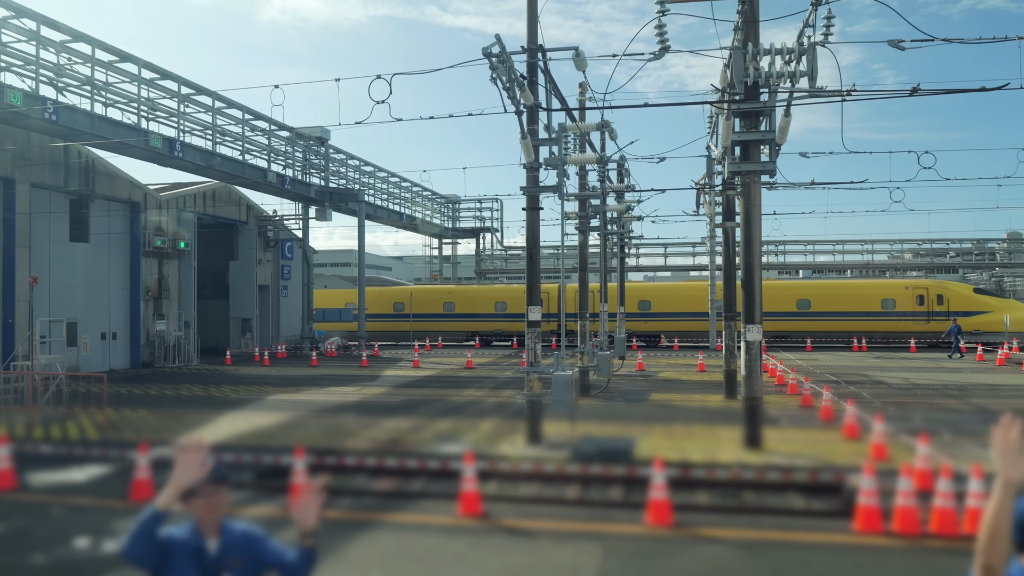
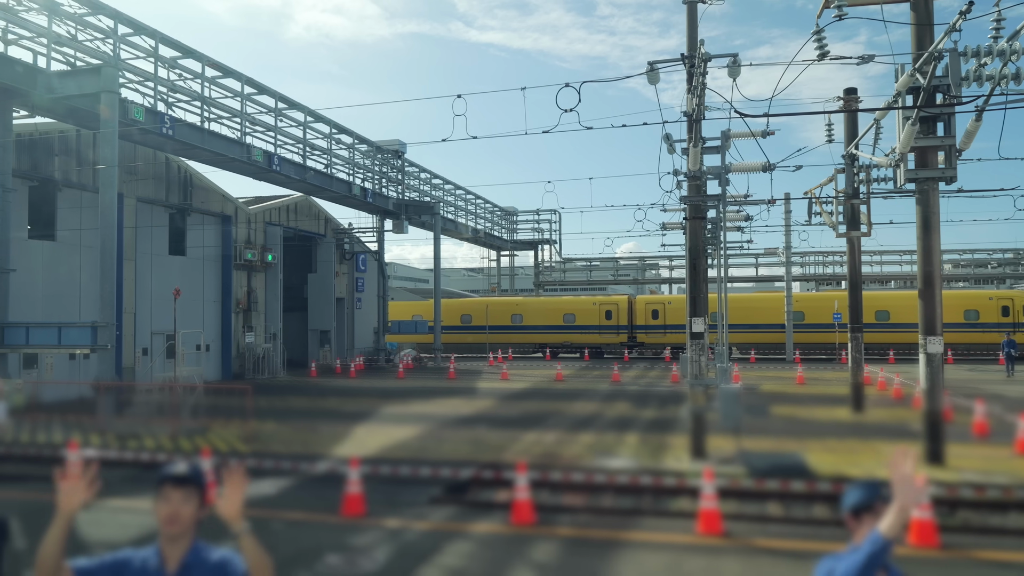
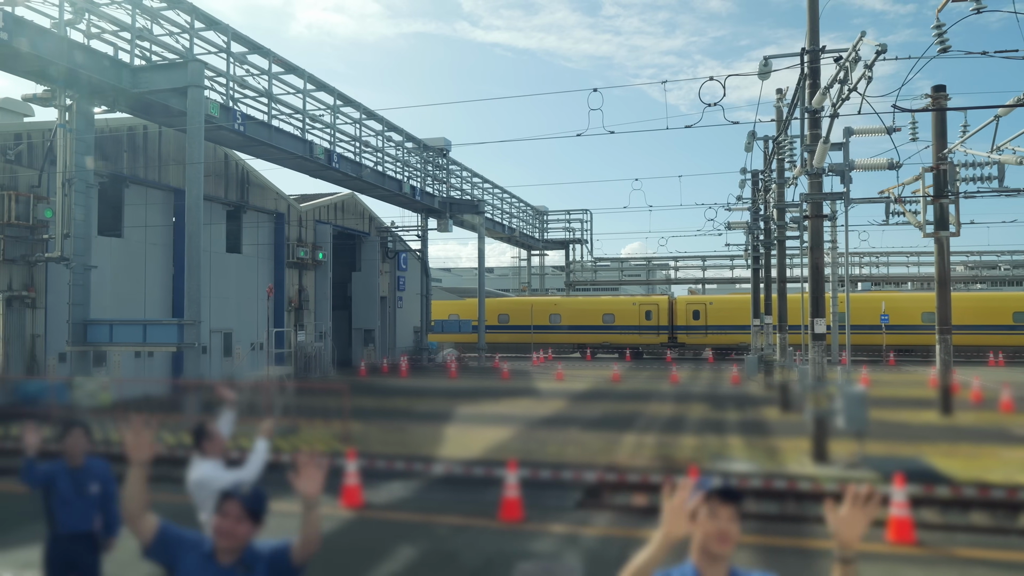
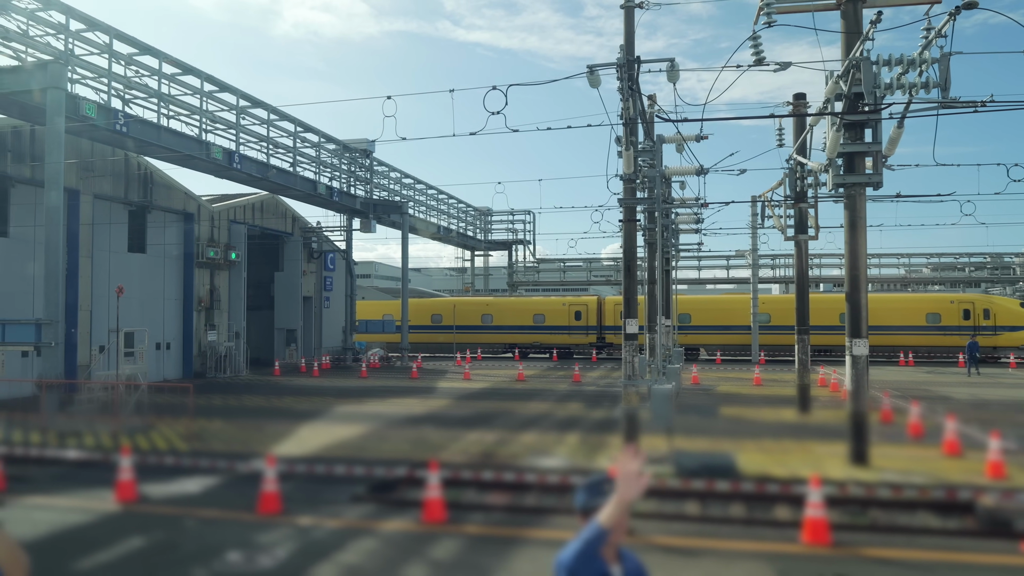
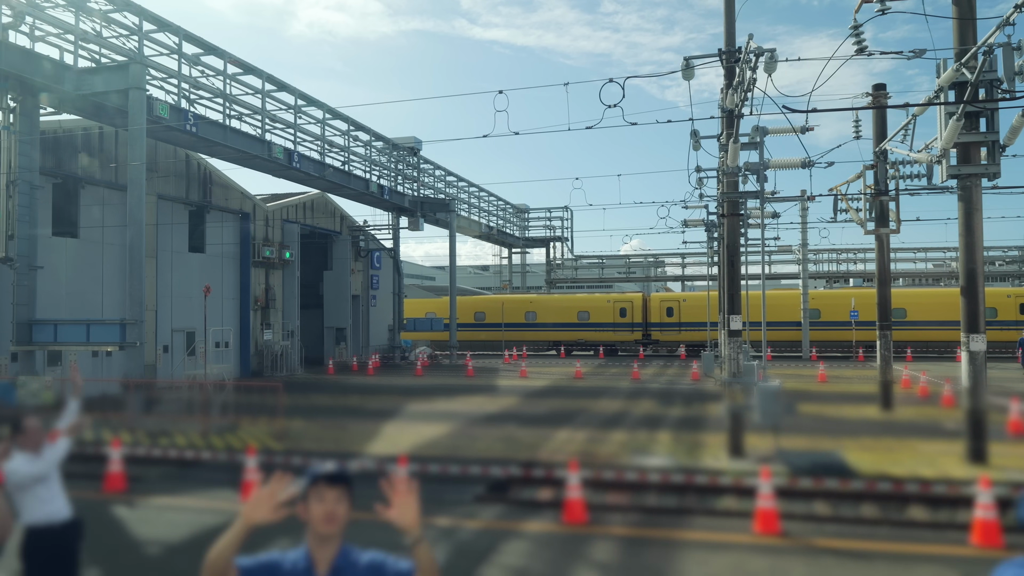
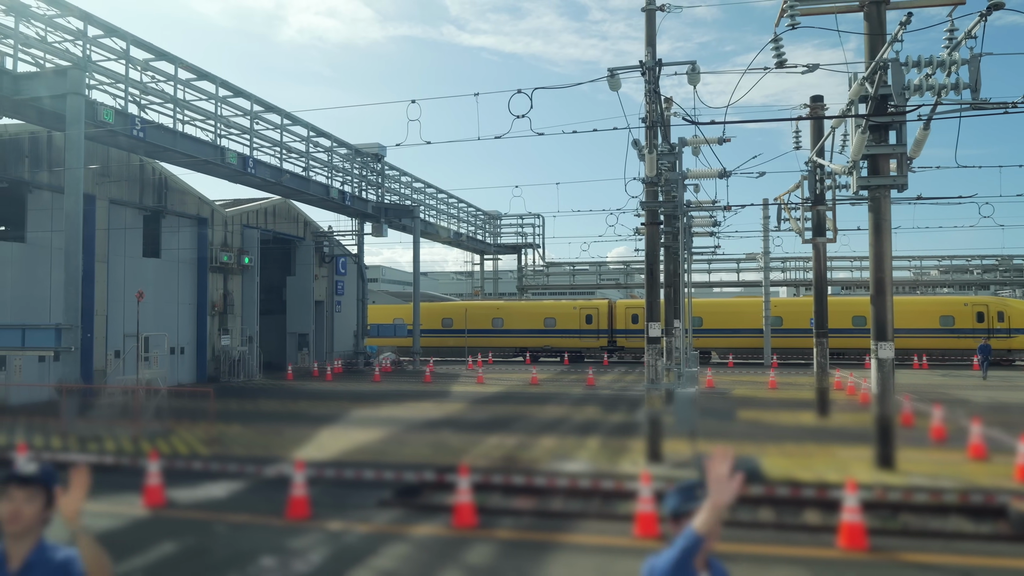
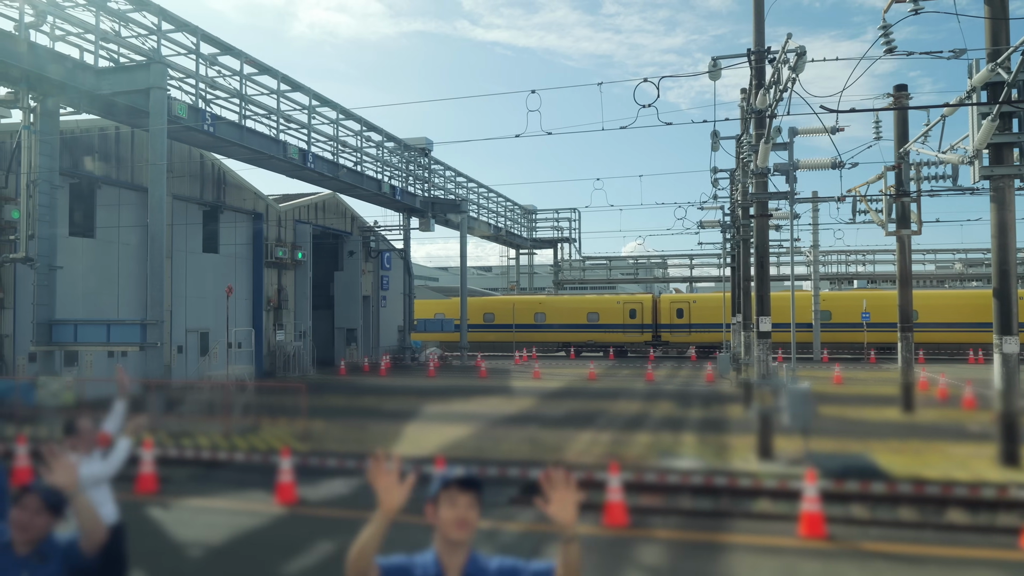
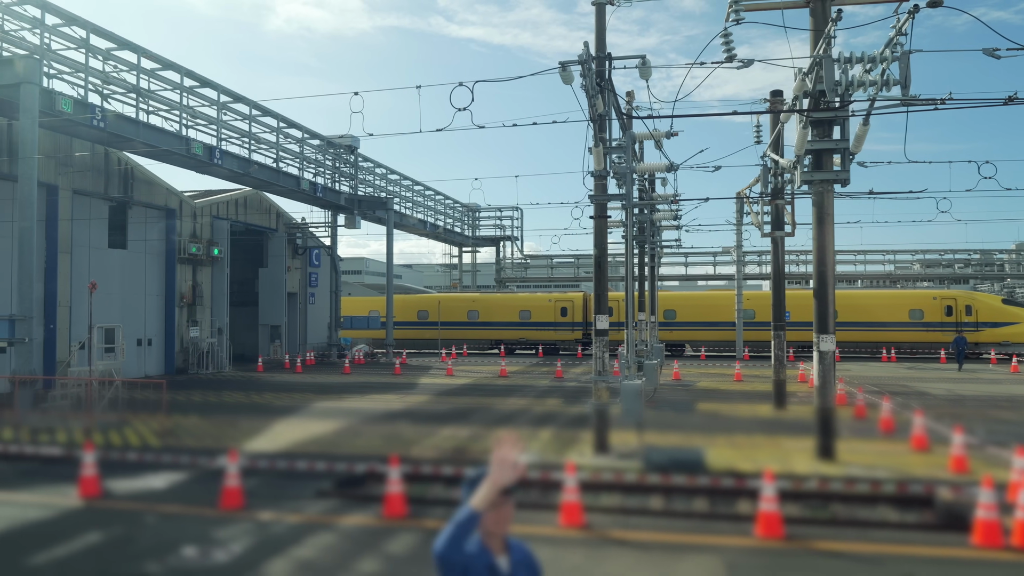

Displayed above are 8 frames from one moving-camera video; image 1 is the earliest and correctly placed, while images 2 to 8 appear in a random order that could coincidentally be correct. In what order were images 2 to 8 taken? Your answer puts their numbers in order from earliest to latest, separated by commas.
8, 4, 6, 2, 5, 7, 3
